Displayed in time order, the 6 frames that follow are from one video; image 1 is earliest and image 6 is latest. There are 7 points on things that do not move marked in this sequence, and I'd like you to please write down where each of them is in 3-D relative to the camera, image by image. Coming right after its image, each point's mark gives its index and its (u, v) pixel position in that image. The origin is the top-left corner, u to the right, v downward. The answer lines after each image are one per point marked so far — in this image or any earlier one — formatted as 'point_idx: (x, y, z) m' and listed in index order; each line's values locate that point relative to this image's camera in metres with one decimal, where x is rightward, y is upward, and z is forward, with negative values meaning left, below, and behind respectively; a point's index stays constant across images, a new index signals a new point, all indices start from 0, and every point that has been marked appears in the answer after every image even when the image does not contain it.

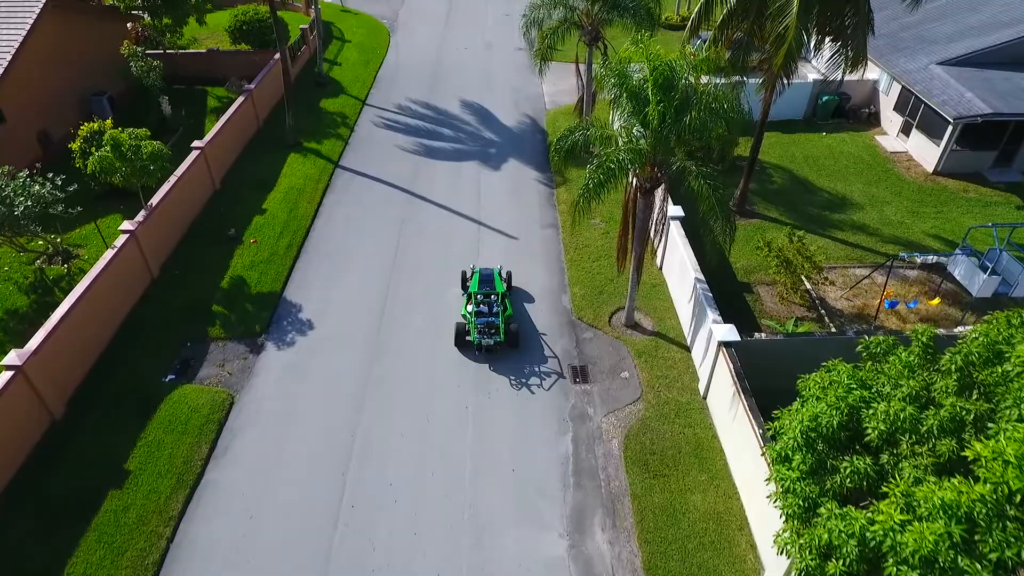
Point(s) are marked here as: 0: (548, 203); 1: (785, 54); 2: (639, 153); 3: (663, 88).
0: (+1.1, +2.5, +18.3) m
1: (+5.5, +4.7, +12.6) m
2: (+2.2, +2.3, +10.9) m
3: (+2.6, +3.4, +10.6) m
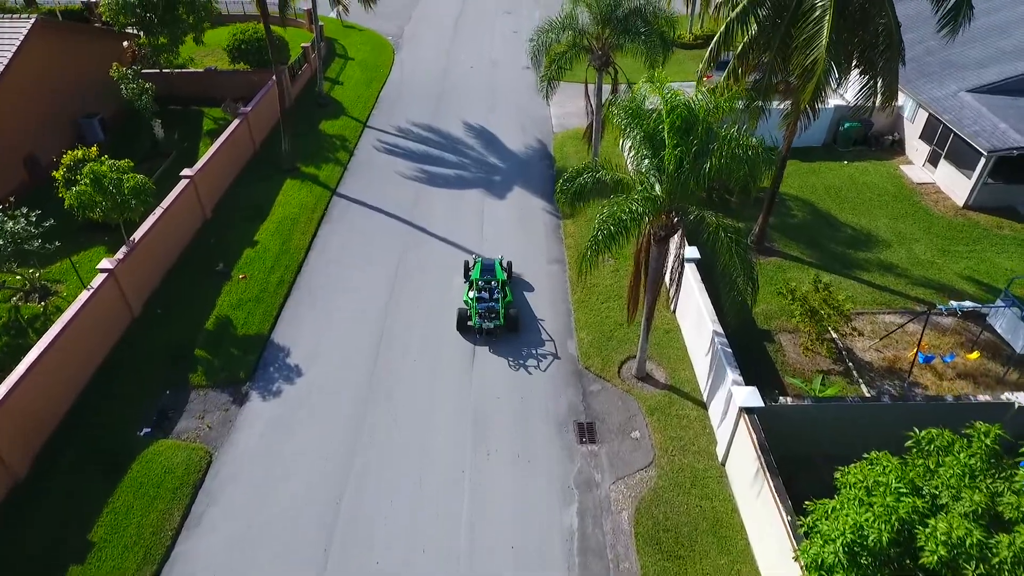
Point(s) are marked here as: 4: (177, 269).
0: (+1.2, +1.4, +17.3) m
1: (+5.6, +3.7, +11.6) m
2: (+2.3, +1.4, +9.9) m
3: (+2.6, +2.4, +9.7) m
4: (-8.4, +0.5, +15.7) m
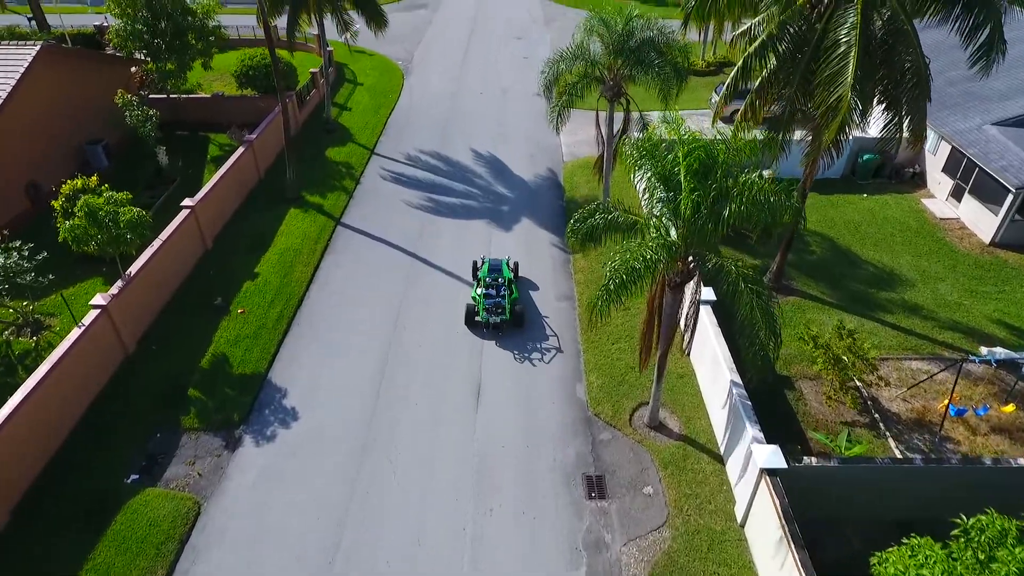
0: (+1.4, +0.5, +16.8) m
1: (+5.8, +2.9, +11.0) m
2: (+2.4, +0.6, +9.3) m
3: (+2.7, +1.7, +9.1) m
4: (-8.3, -0.4, +15.2) m
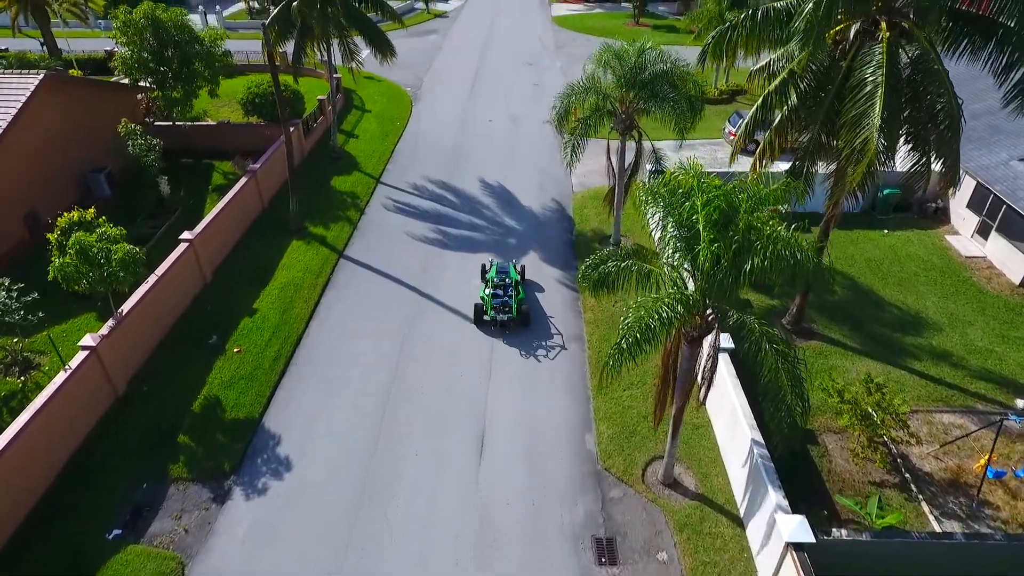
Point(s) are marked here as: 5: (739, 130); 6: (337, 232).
0: (+1.6, -0.5, +16.1) m
1: (+5.9, +2.0, +10.4) m
2: (+2.4, -0.2, +8.7) m
3: (+2.8, +0.9, +8.5) m
4: (-8.1, -1.2, +14.7) m
5: (+4.4, +3.0, +12.0) m
6: (-5.4, +1.7, +19.3) m
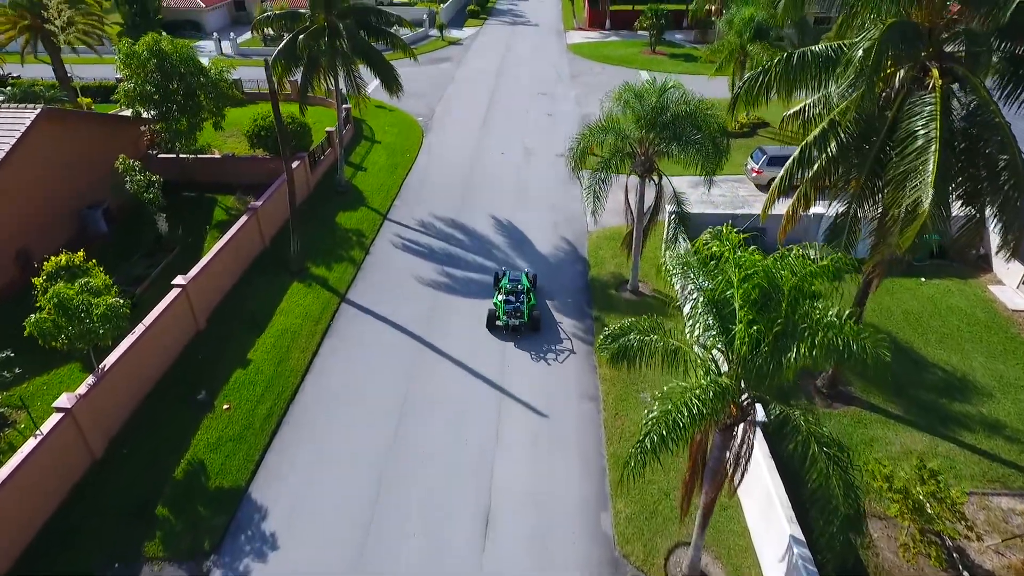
0: (+1.8, -1.8, +15.0) m
1: (+6.1, +0.8, +9.3) m
2: (+2.6, -1.3, +7.6) m
3: (+2.9, -0.2, +7.5) m
4: (-7.9, -2.4, +13.8) m
5: (+4.6, +1.8, +10.9) m
6: (-5.1, +0.4, +18.4) m
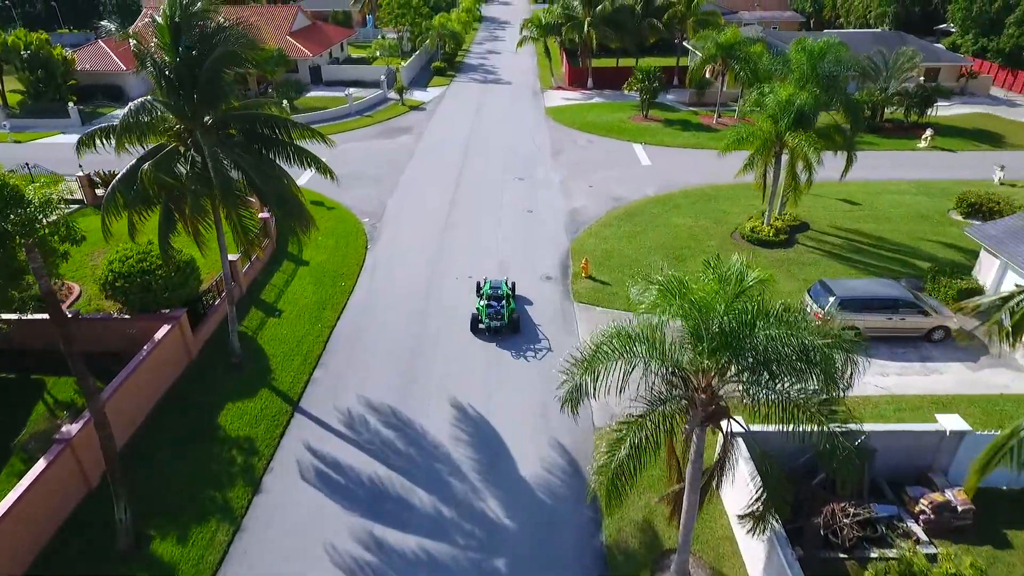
0: (+1.4, -6.7, +8.0) m
1: (+5.8, -3.6, +2.6) m
2: (+2.4, -5.7, +0.7) m
3: (+2.8, -4.6, +0.6) m
4: (-8.2, -7.4, +6.4) m
5: (+4.2, -2.7, +4.2) m
6: (-5.7, -4.8, +11.3) m
